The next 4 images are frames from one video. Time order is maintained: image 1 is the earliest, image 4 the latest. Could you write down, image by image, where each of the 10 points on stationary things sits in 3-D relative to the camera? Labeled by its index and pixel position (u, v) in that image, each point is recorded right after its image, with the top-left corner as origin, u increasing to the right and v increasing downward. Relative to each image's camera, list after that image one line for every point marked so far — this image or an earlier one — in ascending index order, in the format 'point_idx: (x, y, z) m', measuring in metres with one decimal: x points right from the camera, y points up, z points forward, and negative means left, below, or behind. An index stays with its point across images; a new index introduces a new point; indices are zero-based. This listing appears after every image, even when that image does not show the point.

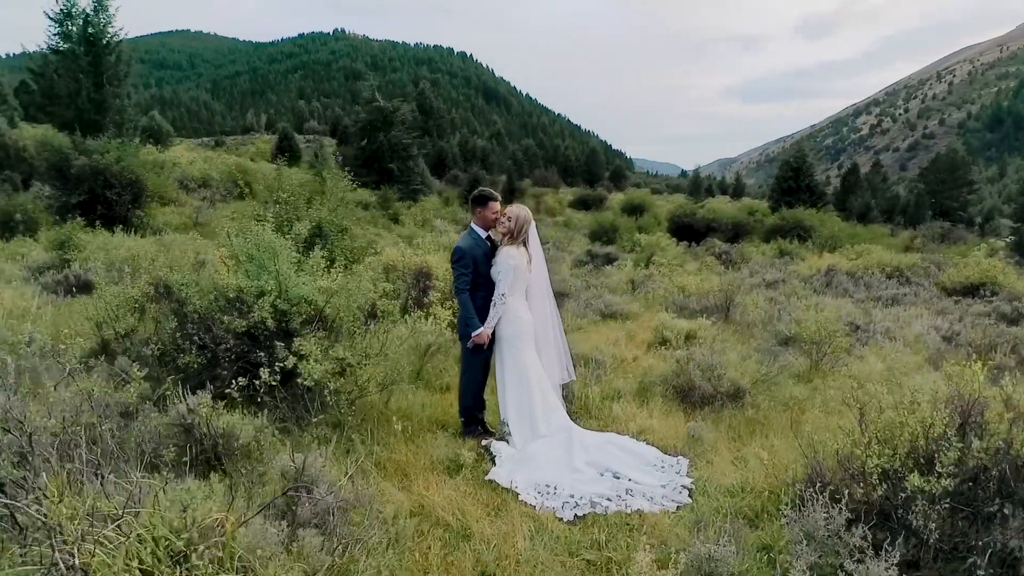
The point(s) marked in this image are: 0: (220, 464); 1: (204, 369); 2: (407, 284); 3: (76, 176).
0: (-1.9, -1.1, +4.0) m
1: (-2.4, -0.6, +4.9) m
2: (-1.3, 0.0, +7.8) m
3: (-12.3, +3.2, +18.5) m
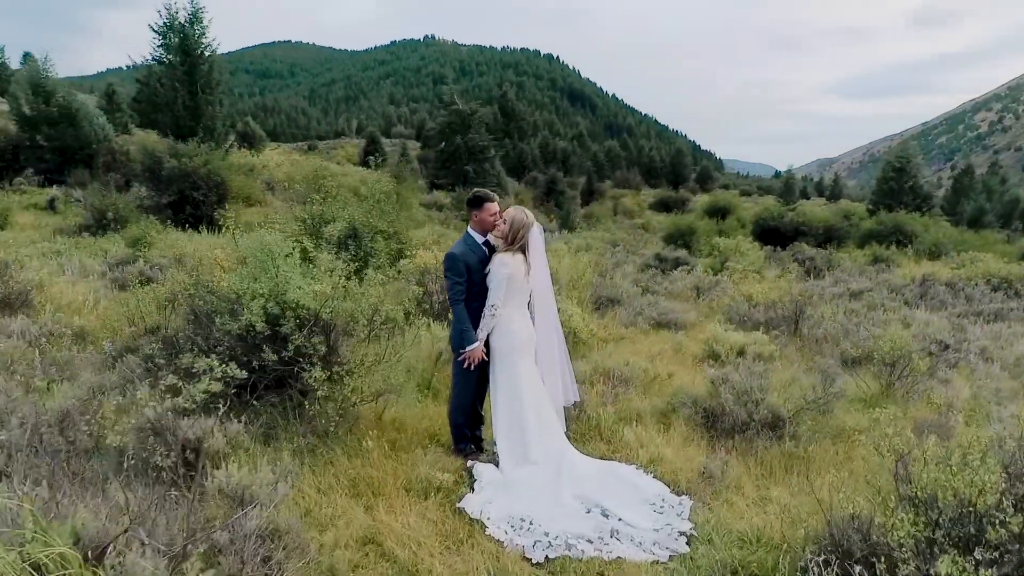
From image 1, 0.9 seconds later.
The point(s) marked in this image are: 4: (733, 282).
0: (-2.0, -1.1, +3.8) m
1: (-2.4, -0.6, +4.9) m
2: (-0.9, 0.0, +7.5) m
3: (-10.4, +3.4, +19.6) m
4: (+5.0, +0.2, +14.4) m
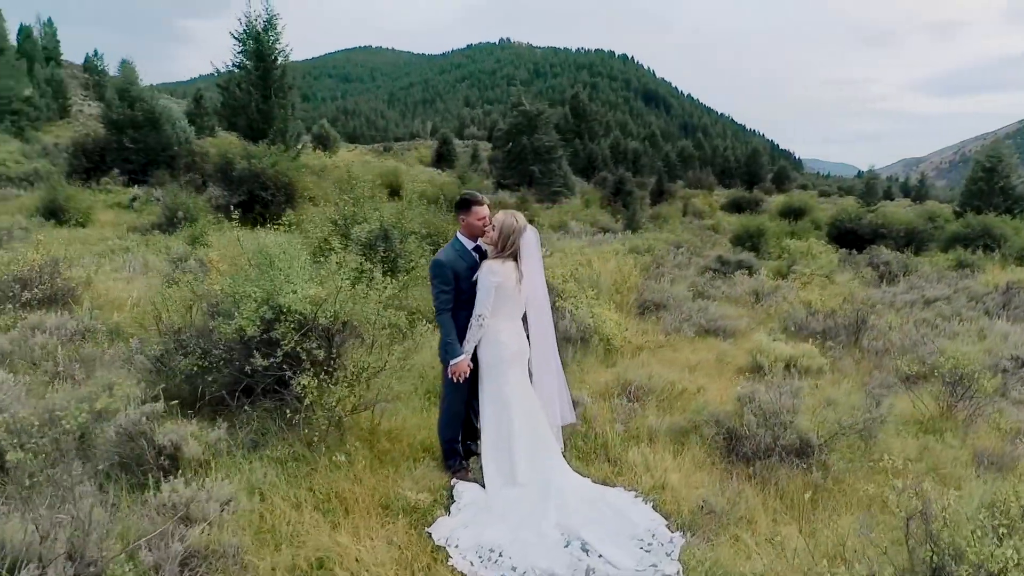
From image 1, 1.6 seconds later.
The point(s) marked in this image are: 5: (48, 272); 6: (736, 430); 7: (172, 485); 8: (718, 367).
0: (-2.1, -1.1, +3.8) m
1: (-2.4, -0.6, +4.8) m
2: (-0.6, 0.0, +7.3) m
3: (-8.7, +3.5, +20.3) m
4: (+6.0, 0.0, +13.5) m
5: (-5.8, +0.2, +7.9) m
6: (+1.6, -1.0, +4.6) m
7: (-1.8, -1.0, +3.3) m
8: (+2.3, -0.9, +7.2) m
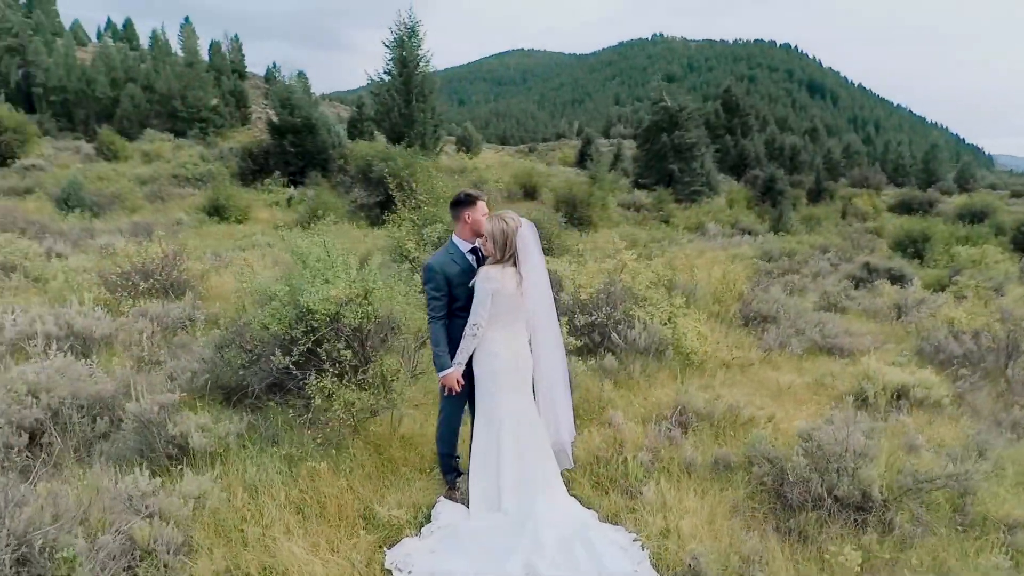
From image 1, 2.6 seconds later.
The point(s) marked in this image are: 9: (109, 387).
0: (-2.2, -1.1, +3.9) m
1: (-2.2, -0.6, +5.0) m
2: (+0.2, -0.1, +7.0) m
3: (-4.8, +3.7, +21.5) m
4: (+8.0, -0.3, +11.7) m
5: (-4.7, +0.3, +8.8) m
6: (+1.7, -1.1, +3.9) m
7: (-1.9, -1.0, +3.4) m
8: (+3.0, -1.0, +6.3) m
9: (-3.0, -0.7, +4.7) m
